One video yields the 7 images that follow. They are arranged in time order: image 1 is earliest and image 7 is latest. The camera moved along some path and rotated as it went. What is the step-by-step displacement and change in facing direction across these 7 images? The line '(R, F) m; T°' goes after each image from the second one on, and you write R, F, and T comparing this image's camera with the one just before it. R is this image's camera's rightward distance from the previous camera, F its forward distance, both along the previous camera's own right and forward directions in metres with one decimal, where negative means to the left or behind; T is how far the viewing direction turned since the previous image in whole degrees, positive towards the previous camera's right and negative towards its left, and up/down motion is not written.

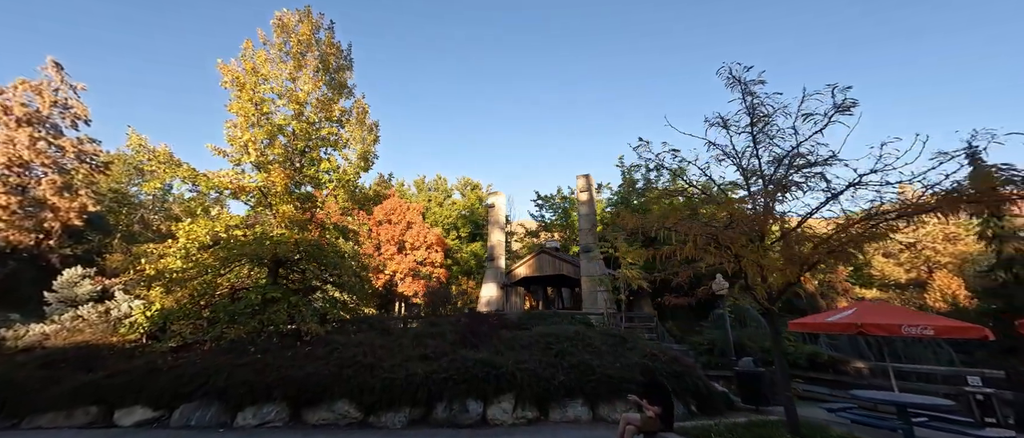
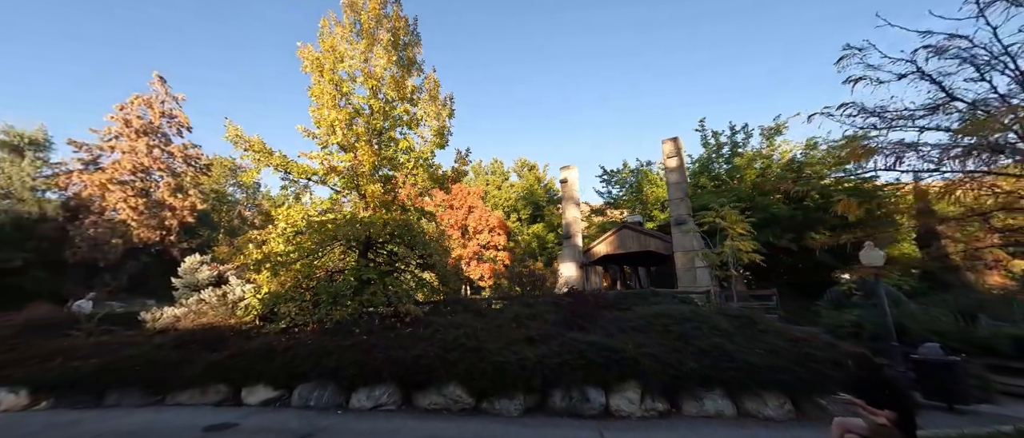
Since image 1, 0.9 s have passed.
(-0.9, +0.6) m; -8°
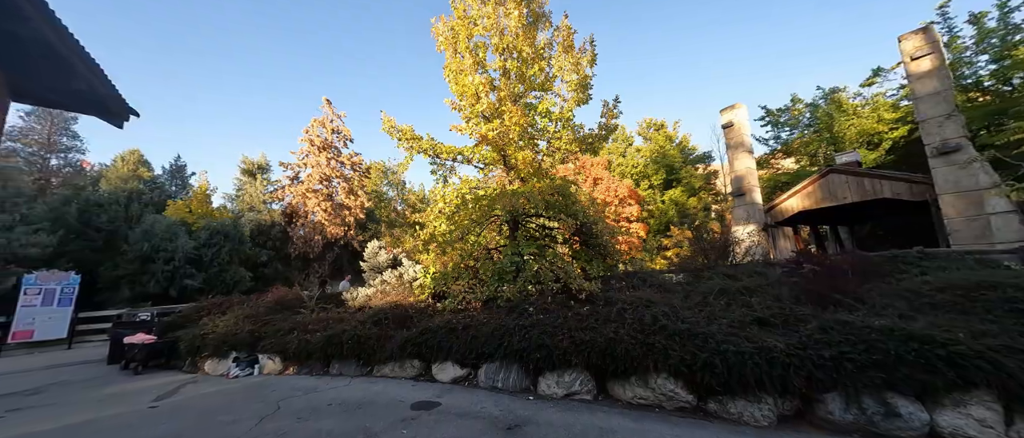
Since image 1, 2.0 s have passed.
(-1.0, +0.8) m; -19°
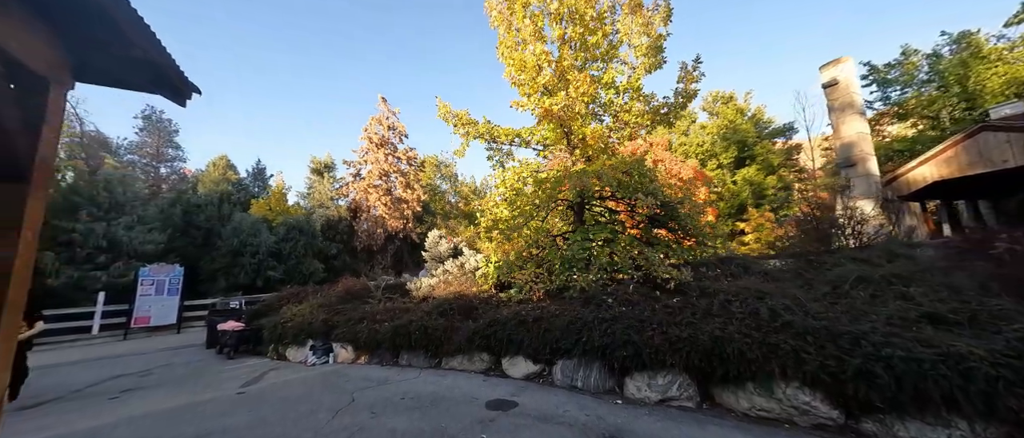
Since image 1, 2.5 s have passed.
(-0.3, +0.5) m; -8°
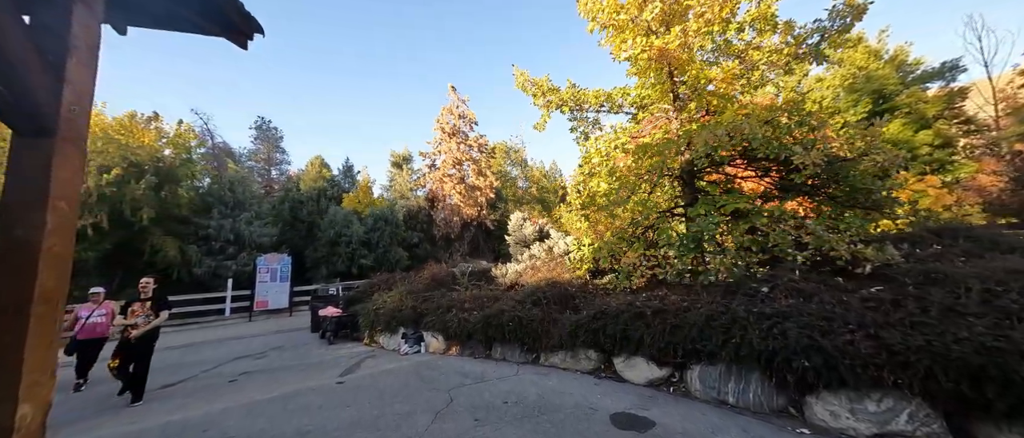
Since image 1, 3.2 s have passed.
(-0.5, +0.9) m; -11°
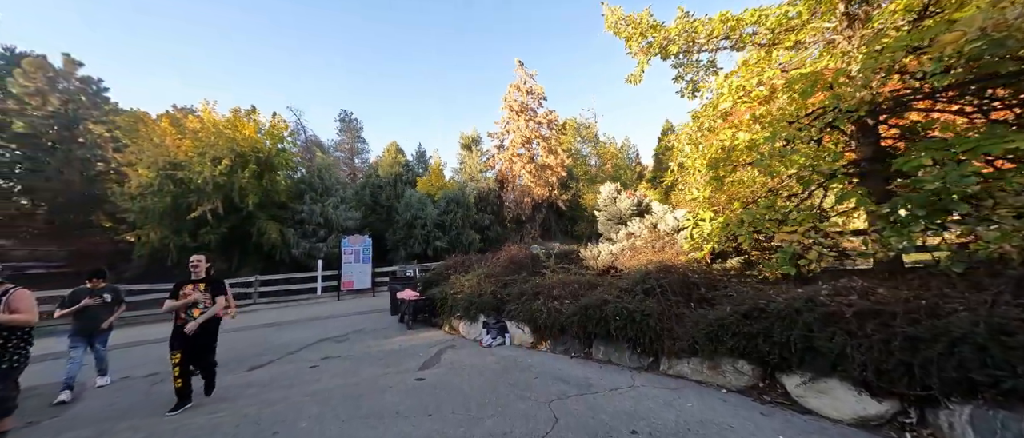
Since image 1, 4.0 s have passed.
(-0.5, +1.1) m; -11°
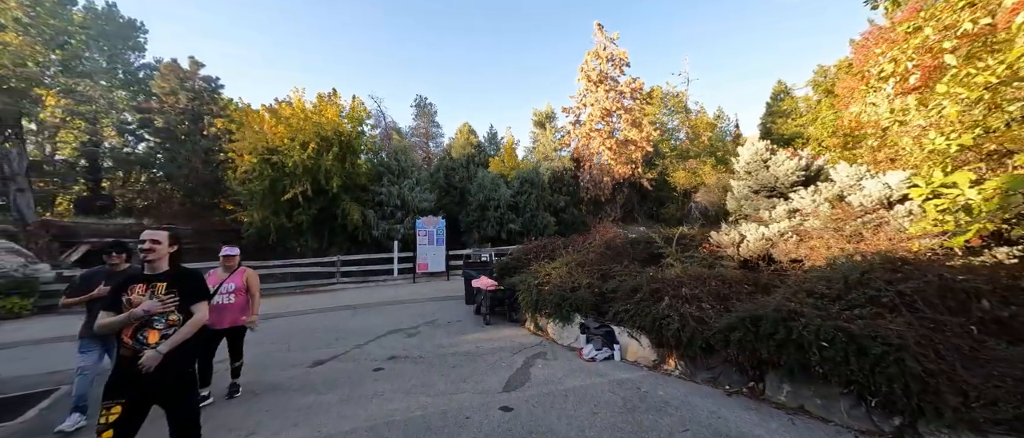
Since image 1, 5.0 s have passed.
(-0.5, +1.5) m; -11°
